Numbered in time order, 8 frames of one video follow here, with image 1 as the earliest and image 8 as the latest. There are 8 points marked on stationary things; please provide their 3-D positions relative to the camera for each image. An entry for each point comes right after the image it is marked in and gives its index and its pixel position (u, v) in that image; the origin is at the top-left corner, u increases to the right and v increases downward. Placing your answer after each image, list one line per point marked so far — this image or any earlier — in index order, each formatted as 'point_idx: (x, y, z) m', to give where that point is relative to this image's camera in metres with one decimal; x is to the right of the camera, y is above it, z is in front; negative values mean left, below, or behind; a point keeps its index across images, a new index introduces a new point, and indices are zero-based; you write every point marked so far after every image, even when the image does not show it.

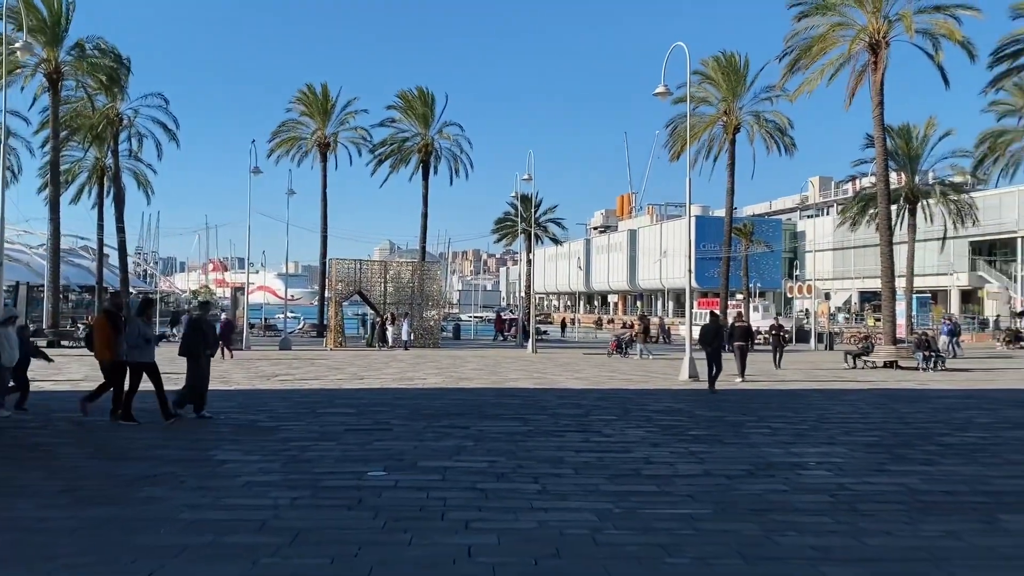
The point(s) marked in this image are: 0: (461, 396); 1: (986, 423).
0: (-0.9, -2.2, +17.1) m
1: (+7.7, -2.2, +14.0) m
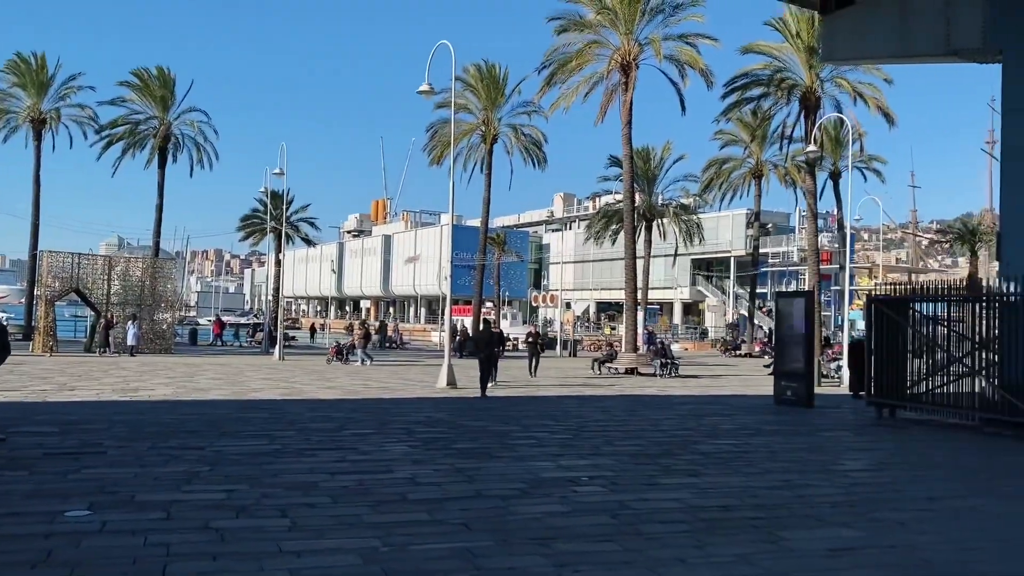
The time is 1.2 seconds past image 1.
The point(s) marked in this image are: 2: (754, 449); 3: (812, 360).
0: (-5.4, -2.1, +15.0) m
1: (+3.7, -2.4, +14.5) m
2: (+3.4, -2.2, +12.1) m
3: (+6.7, -1.6, +19.4) m
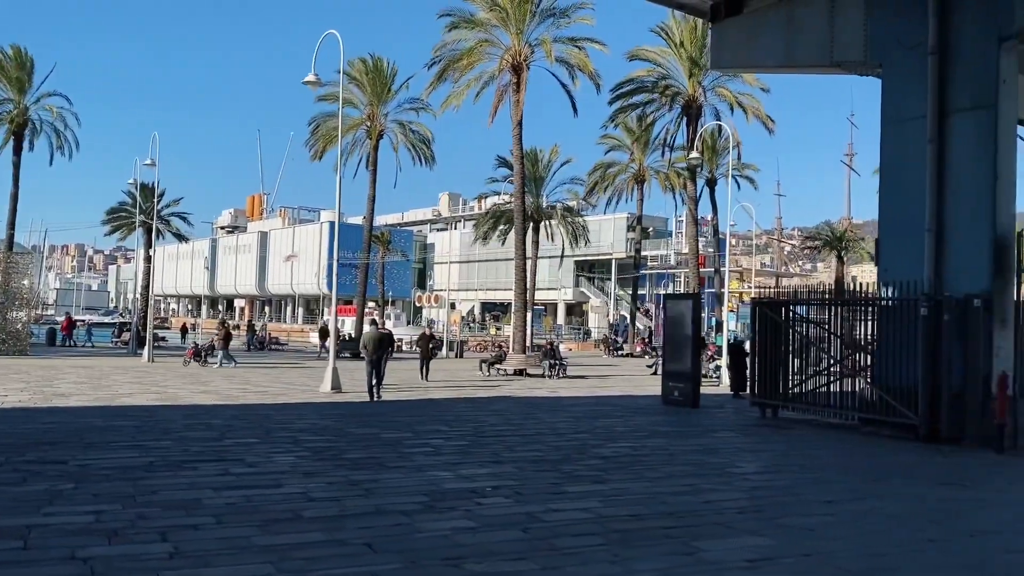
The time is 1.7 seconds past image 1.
0: (-7.2, -2.1, +13.8) m
1: (+1.9, -2.4, +14.5) m
2: (+1.9, -2.3, +12.0) m
3: (+4.2, -1.7, +19.7) m
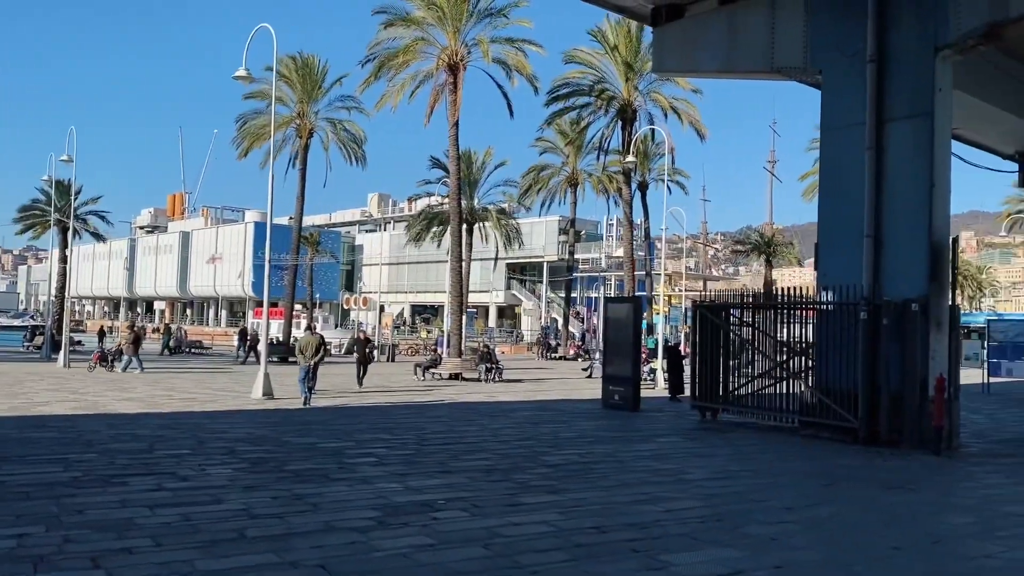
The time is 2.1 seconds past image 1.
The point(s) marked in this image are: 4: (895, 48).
0: (-8.0, -2.1, +12.8) m
1: (+1.0, -2.5, +14.3) m
2: (+1.2, -2.3, +11.8) m
3: (+2.9, -1.8, +19.7) m
4: (+6.6, +4.1, +14.8) m
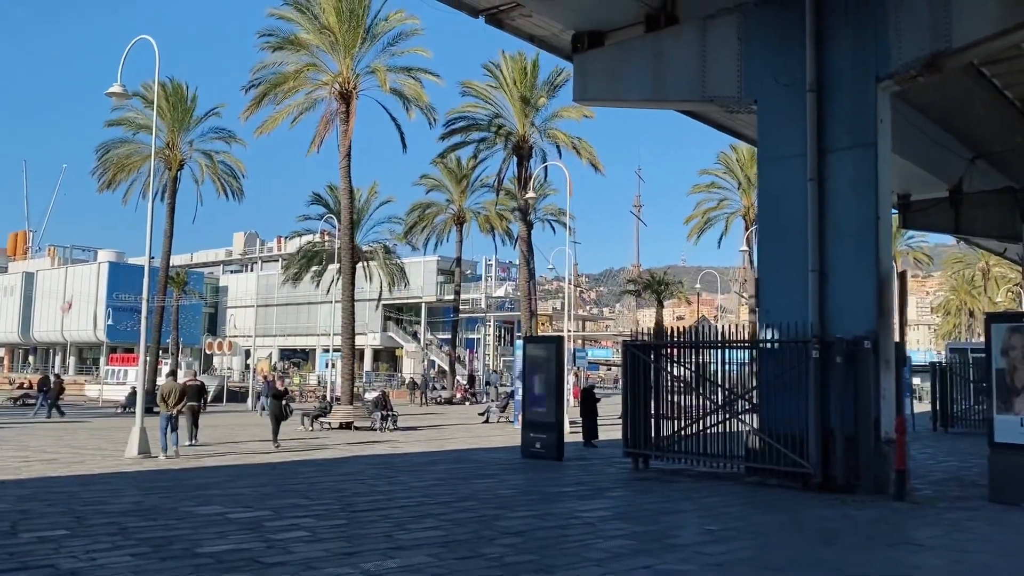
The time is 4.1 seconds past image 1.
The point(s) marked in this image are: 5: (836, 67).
0: (-8.7, -2.6, +10.0) m
1: (0.0, -3.0, +12.8) m
2: (+0.6, -2.8, +10.4) m
3: (+1.1, -2.6, +18.5) m
4: (+5.4, +3.5, +14.5) m
5: (+5.4, +3.6, +14.4) m
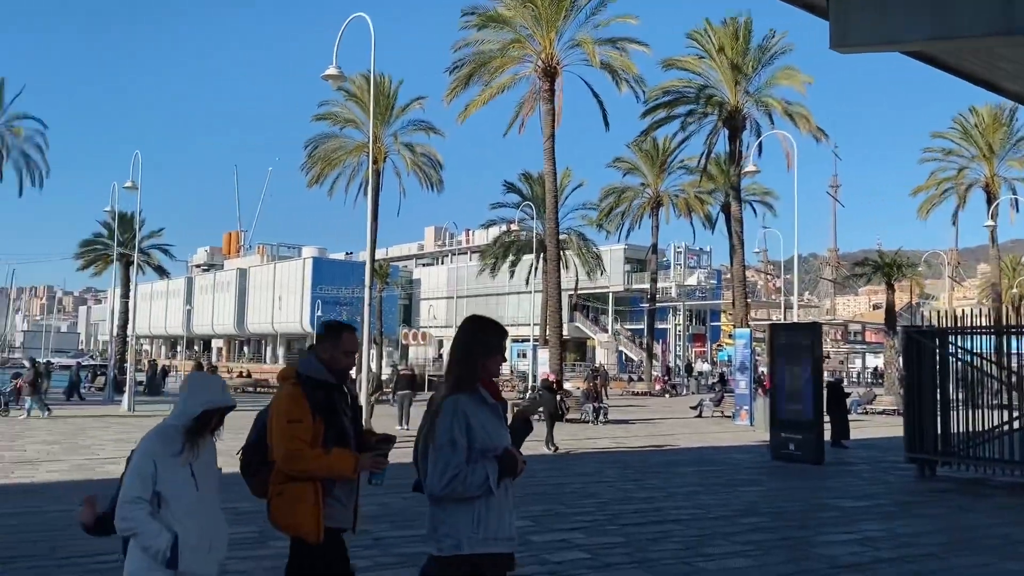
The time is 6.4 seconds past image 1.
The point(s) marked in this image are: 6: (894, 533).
0: (-5.5, -2.5, +9.8) m
1: (+3.6, -2.7, +10.8) m
2: (+3.7, -2.5, +8.3) m
3: (+5.7, -2.2, +16.1) m
4: (+9.0, +3.9, +11.2) m
5: (+9.1, +4.1, +11.2) m
6: (+4.0, -2.6, +9.0) m
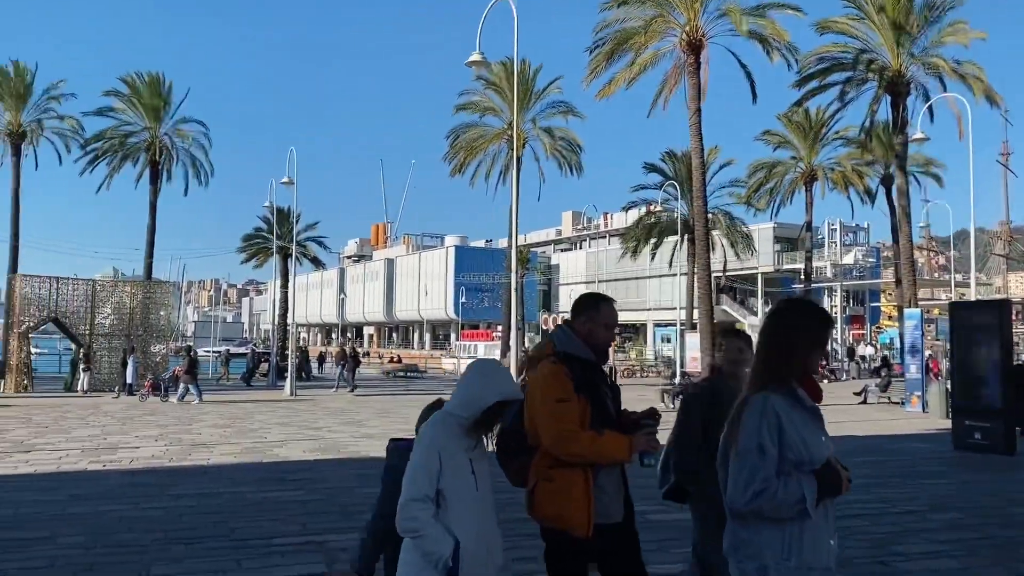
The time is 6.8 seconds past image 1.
0: (-3.7, -2.4, +10.2) m
1: (+5.5, -2.4, +9.8) m
2: (+5.2, -2.2, +7.3) m
3: (+8.4, -1.8, +14.6) m
4: (+10.8, +4.3, +9.2) m
5: (+10.8, +4.5, +9.2) m
6: (+5.6, -2.3, +8.0) m
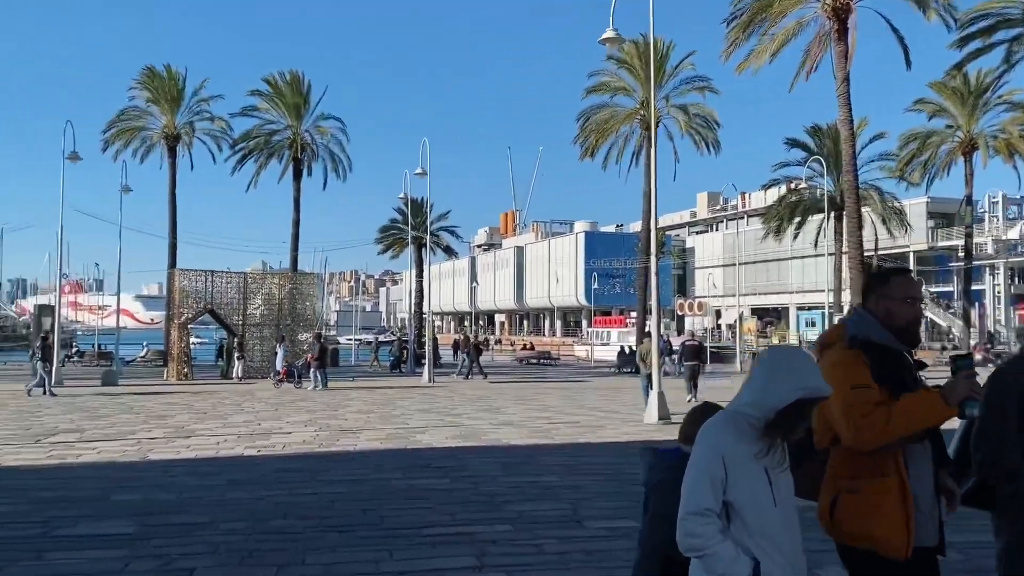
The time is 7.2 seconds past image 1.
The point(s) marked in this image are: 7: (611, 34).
0: (-1.9, -2.2, +10.3) m
1: (+7.1, -2.1, +8.5) m
2: (+6.4, -2.0, +6.1) m
3: (+10.7, -1.3, +12.9) m
4: (+12.1, +4.7, +7.1) m
5: (+12.1, +4.9, +7.0) m
6: (+6.9, -2.0, +6.7) m
7: (+2.1, +5.5, +18.8) m
